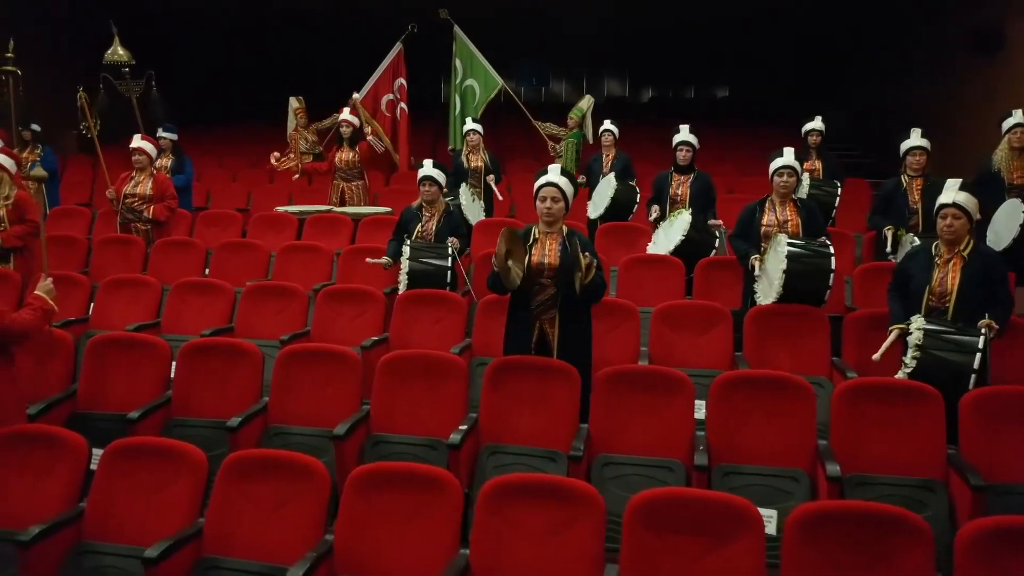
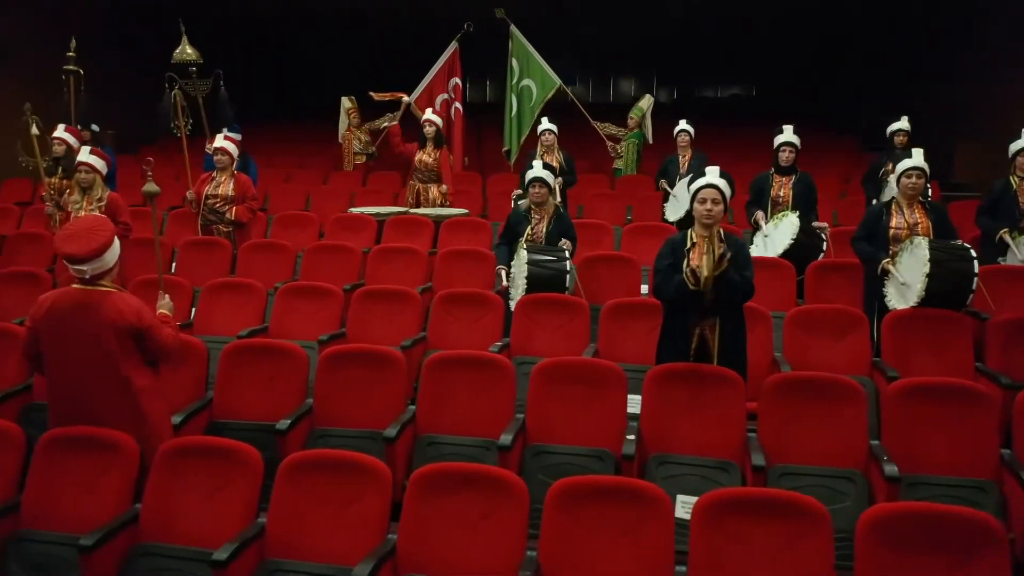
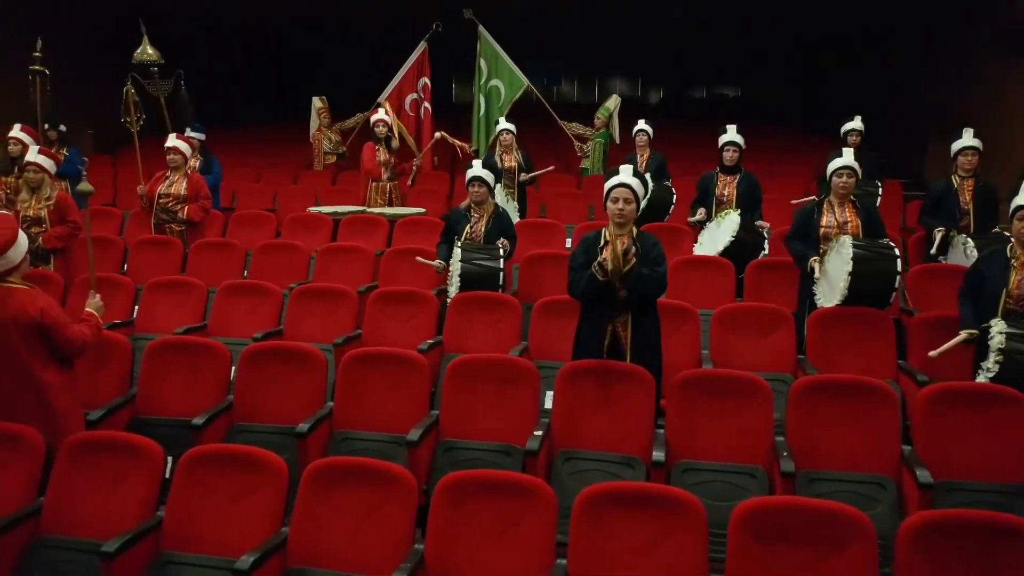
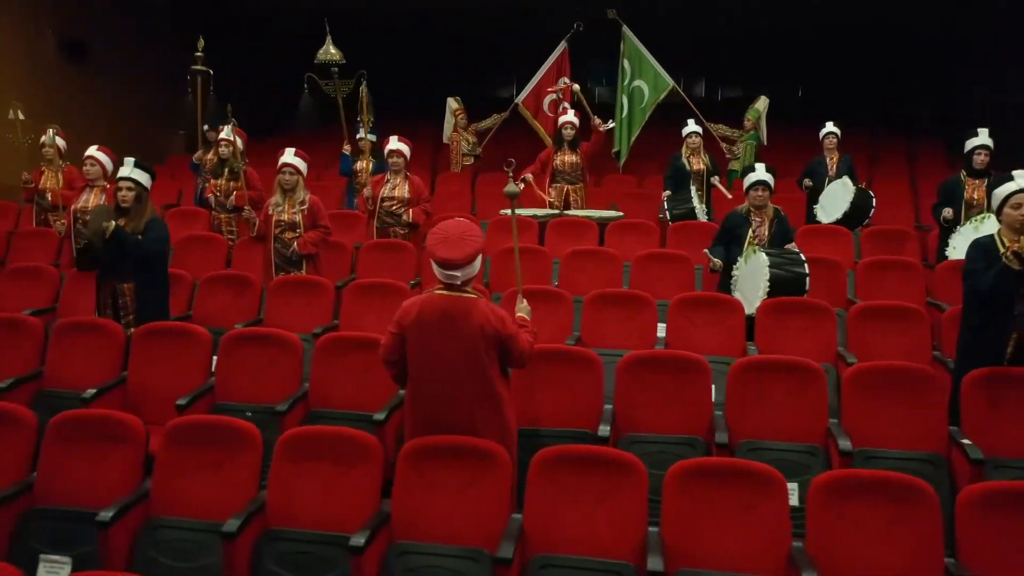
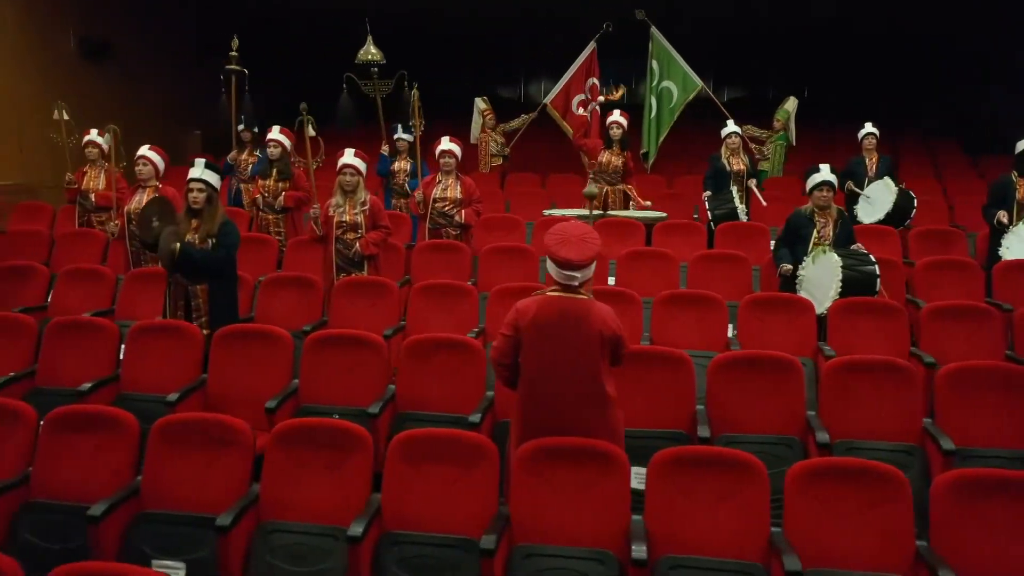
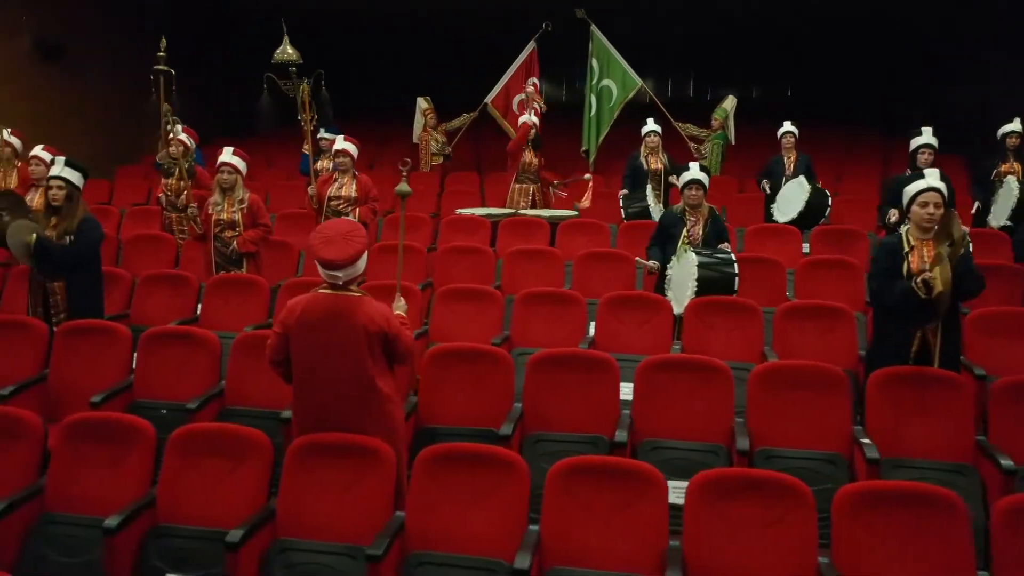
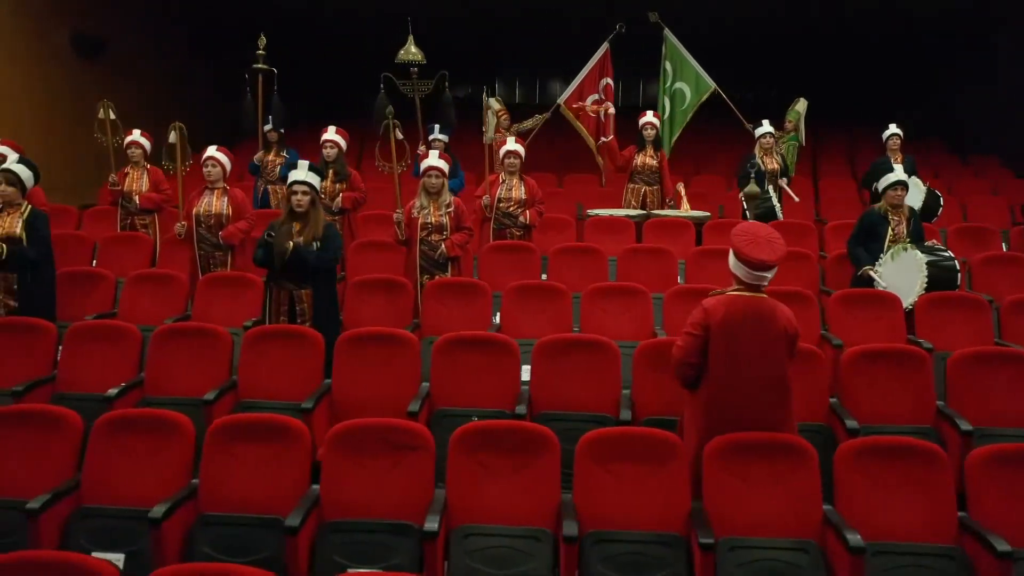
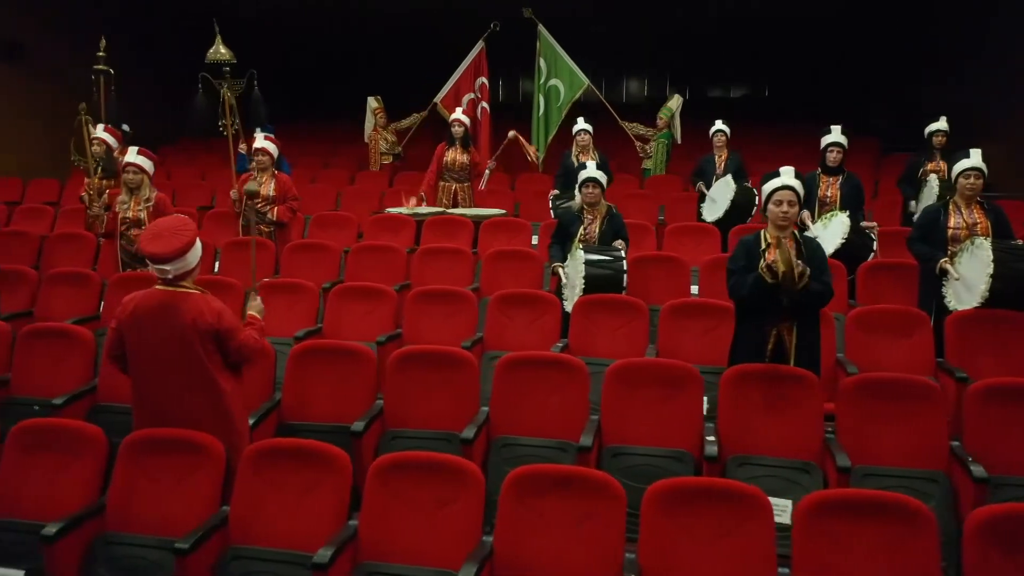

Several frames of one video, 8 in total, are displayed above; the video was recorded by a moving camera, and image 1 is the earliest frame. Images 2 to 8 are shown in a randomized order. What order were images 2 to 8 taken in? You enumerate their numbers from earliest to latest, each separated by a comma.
3, 2, 8, 6, 4, 5, 7
